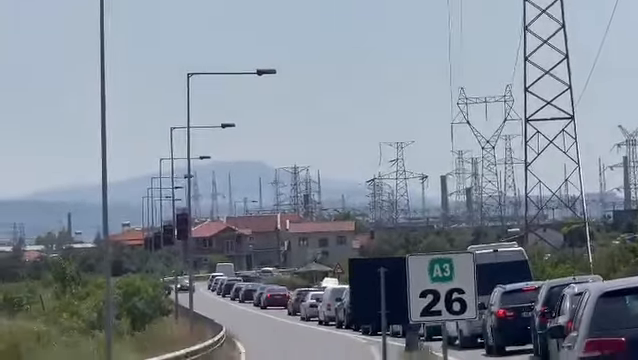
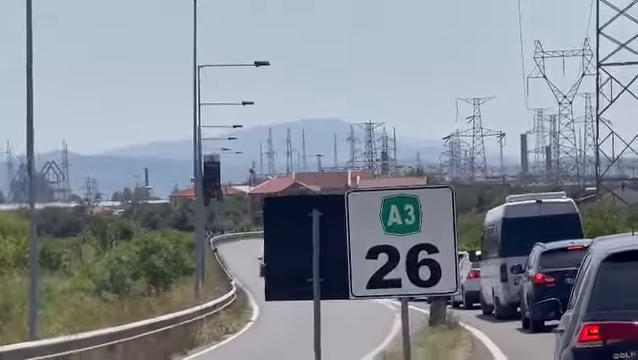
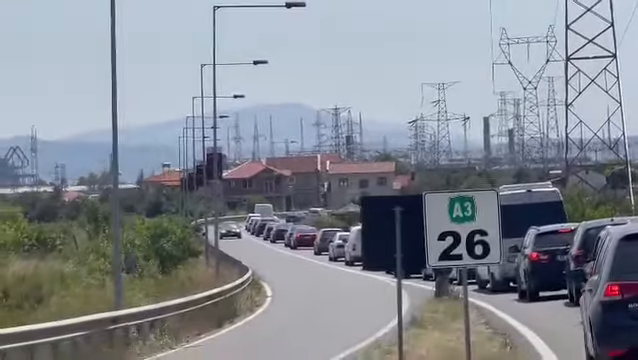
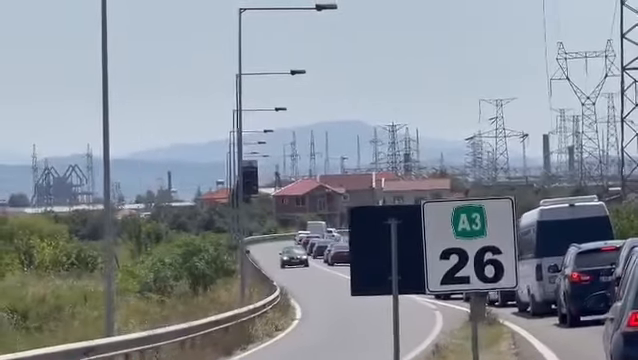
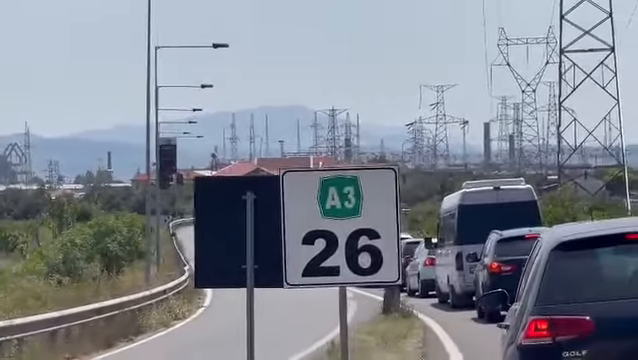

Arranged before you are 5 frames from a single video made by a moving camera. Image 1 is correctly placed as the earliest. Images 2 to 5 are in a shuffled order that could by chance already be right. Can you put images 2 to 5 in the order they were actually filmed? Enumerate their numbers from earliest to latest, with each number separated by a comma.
3, 4, 2, 5
